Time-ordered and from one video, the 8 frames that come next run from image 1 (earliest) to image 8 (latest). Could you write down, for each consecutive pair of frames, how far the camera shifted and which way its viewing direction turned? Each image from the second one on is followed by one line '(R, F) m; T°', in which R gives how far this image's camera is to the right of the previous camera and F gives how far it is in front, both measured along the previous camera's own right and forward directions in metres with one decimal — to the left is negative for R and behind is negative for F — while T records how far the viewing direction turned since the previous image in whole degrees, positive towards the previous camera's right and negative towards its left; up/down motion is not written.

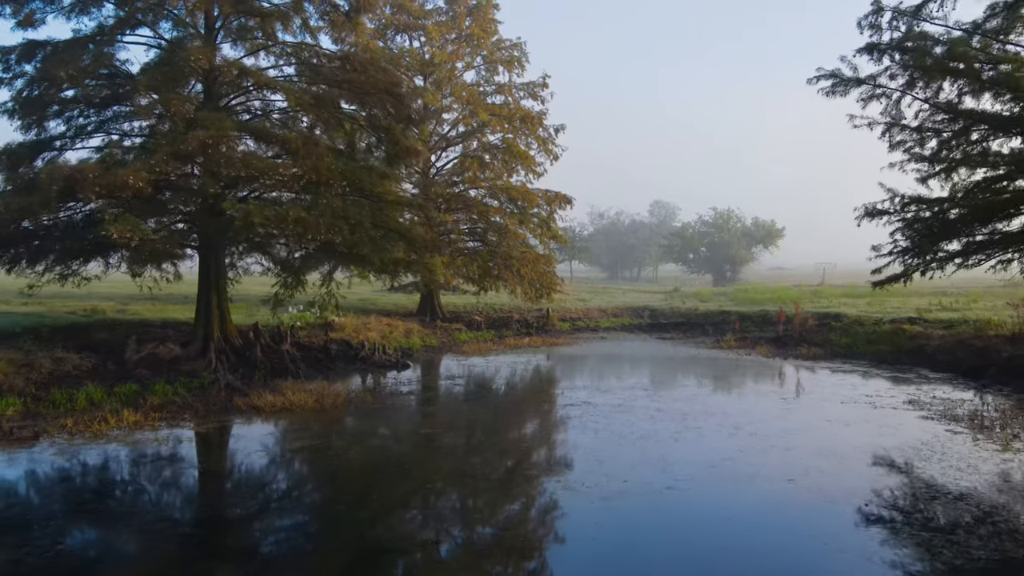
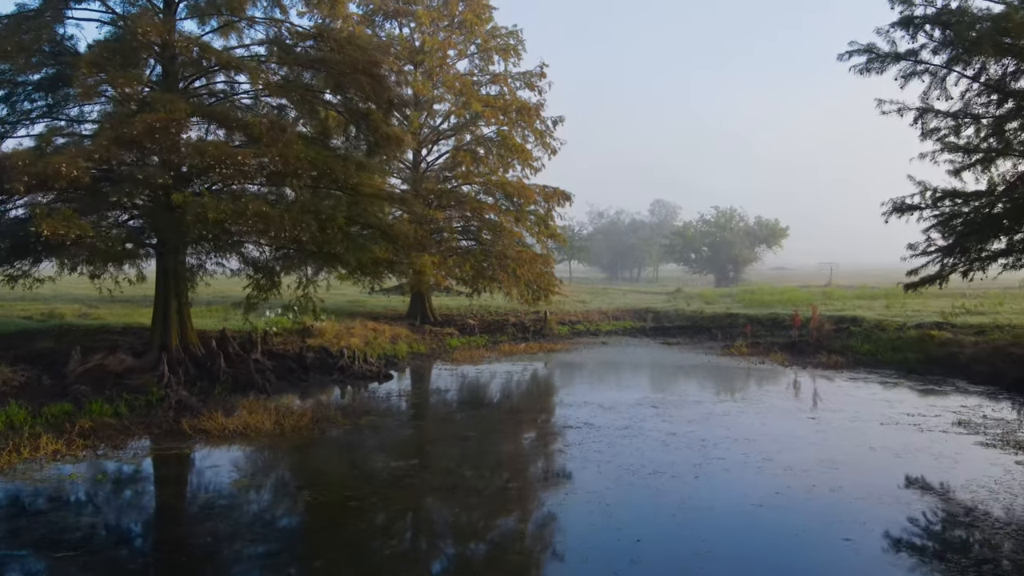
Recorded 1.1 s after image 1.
(+0.1, +1.5) m; 0°
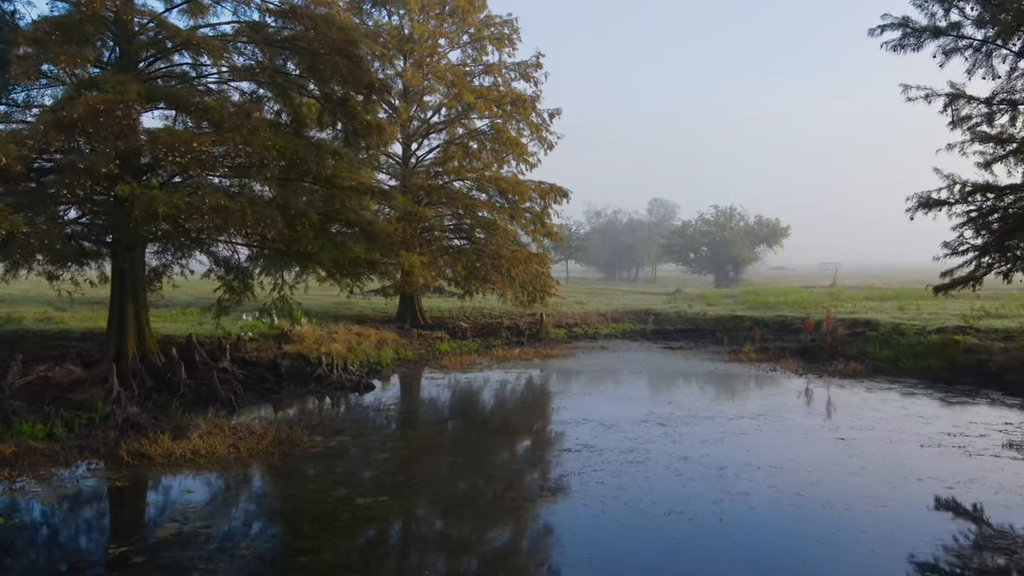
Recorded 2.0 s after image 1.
(+0.1, +1.2) m; 0°
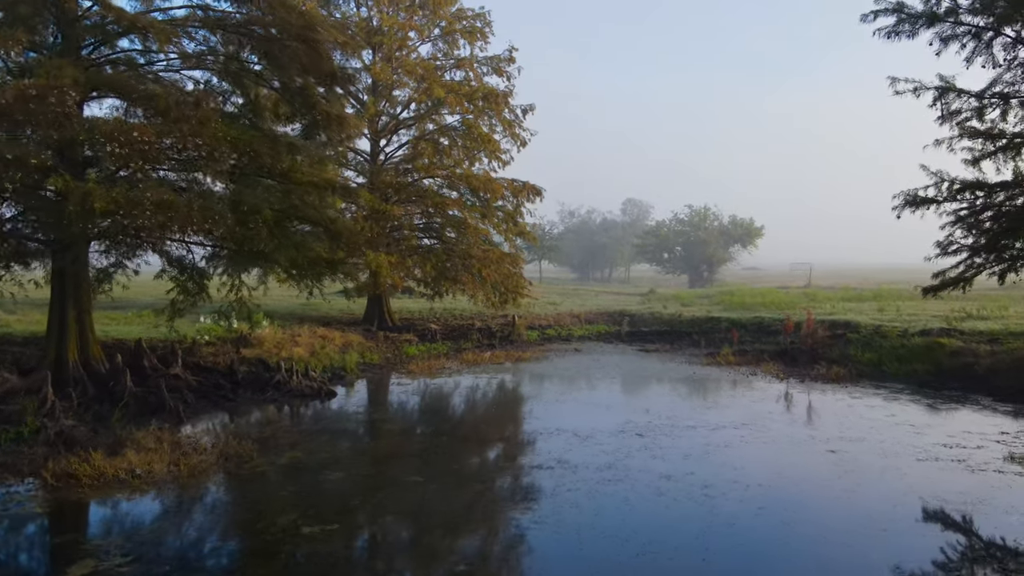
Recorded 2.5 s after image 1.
(0.0, +0.7) m; +2°
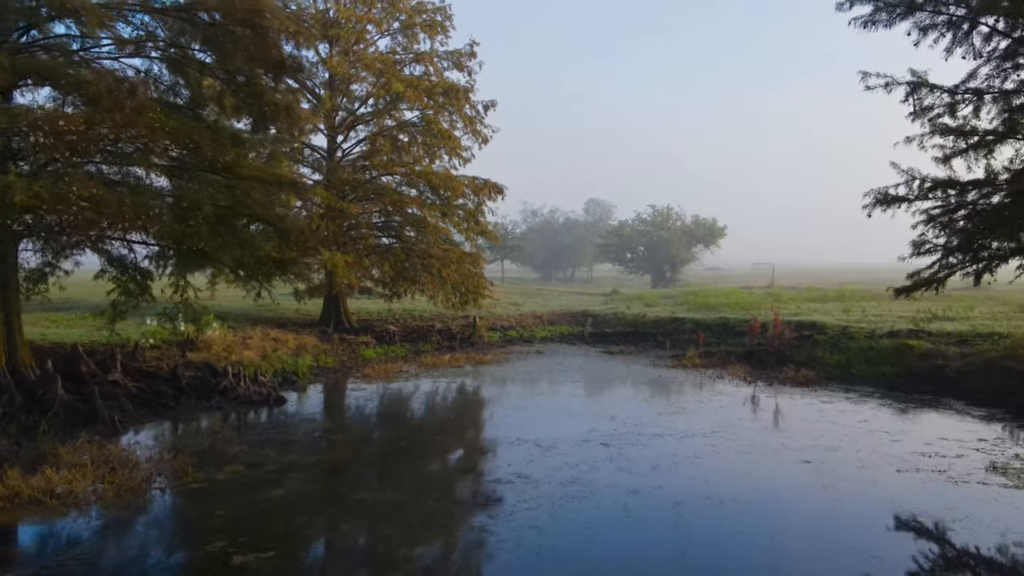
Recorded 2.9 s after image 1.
(0.0, +0.5) m; +2°
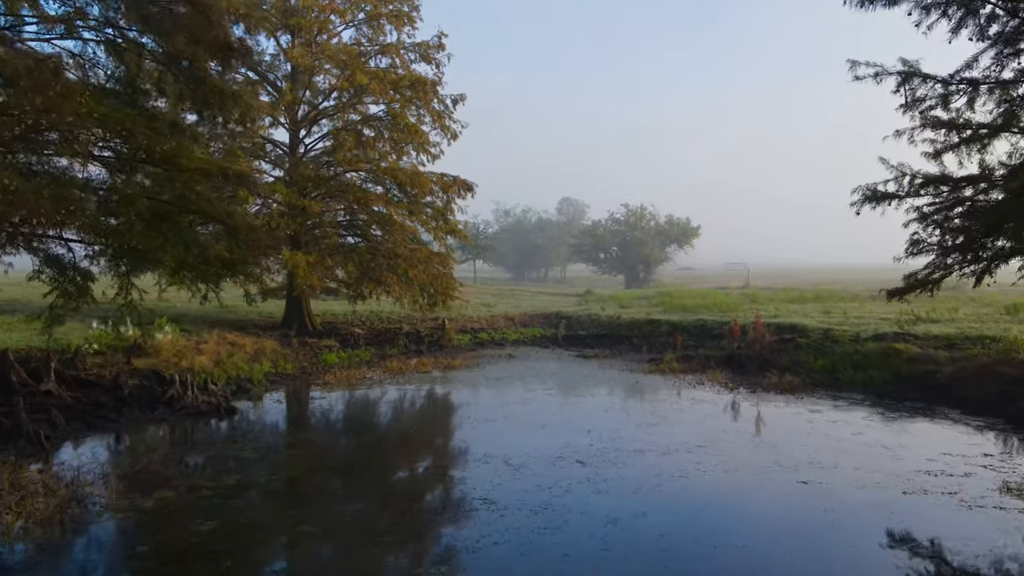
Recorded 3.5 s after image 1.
(+0.1, +0.8) m; +2°
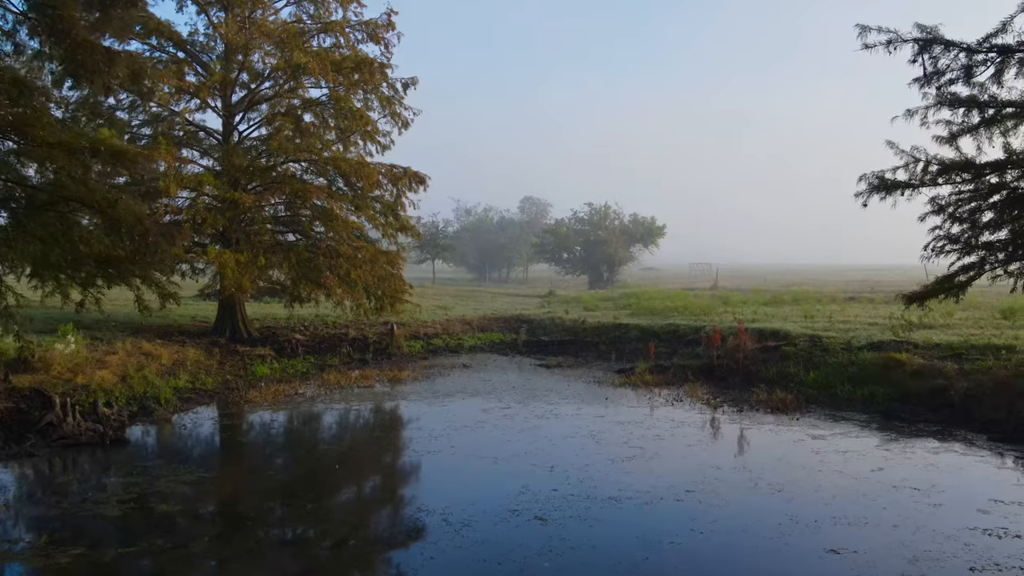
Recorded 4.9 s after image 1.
(+0.1, +1.8) m; +2°
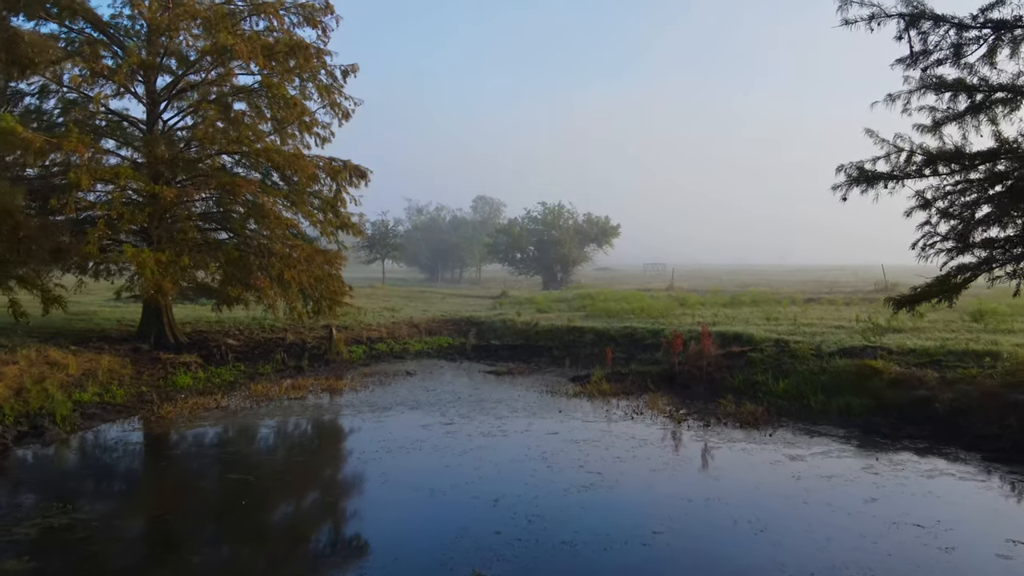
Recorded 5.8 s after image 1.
(+0.1, +1.1) m; +3°
